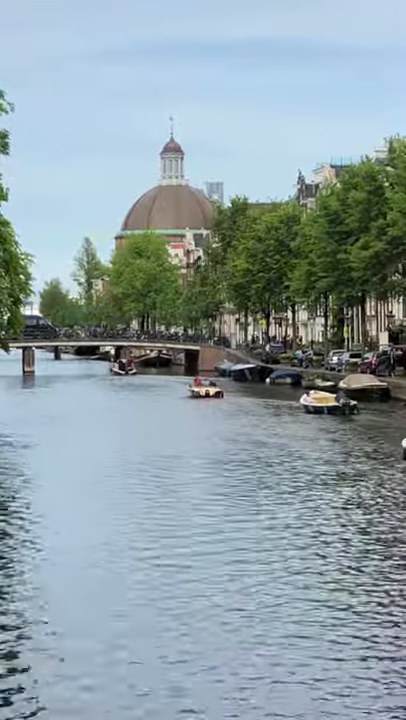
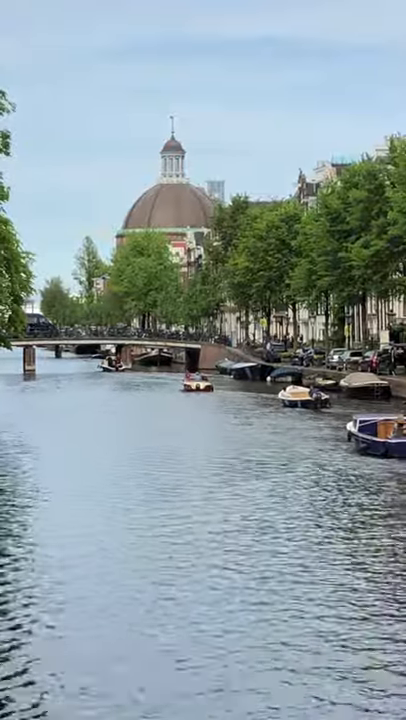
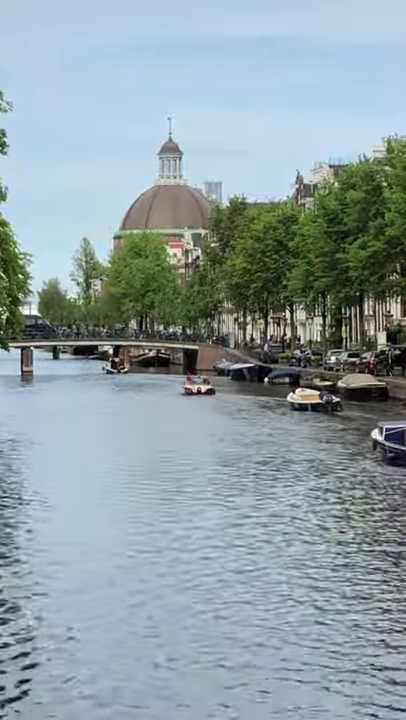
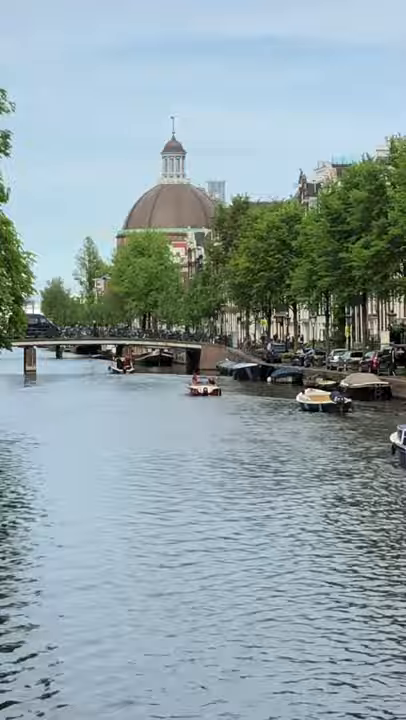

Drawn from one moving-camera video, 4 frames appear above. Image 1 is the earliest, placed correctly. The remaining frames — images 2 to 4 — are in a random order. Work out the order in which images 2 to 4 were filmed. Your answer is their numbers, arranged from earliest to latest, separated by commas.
4, 3, 2
